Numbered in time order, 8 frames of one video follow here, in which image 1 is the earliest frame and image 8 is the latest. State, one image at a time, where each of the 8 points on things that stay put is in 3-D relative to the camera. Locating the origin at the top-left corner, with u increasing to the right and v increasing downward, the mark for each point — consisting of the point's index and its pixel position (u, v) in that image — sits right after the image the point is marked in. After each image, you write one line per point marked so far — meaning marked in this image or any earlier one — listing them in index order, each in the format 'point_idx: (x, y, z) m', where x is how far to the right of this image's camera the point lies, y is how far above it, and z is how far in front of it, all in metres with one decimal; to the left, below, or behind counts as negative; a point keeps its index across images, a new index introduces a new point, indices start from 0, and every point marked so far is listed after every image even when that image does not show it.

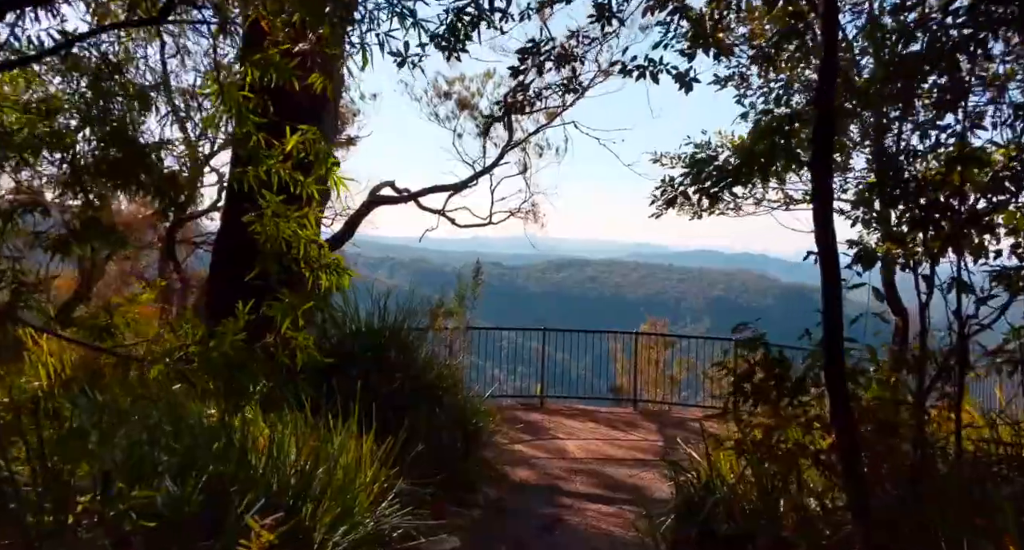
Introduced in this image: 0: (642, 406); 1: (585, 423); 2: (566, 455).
0: (+2.6, -2.7, +13.0) m
1: (+1.3, -2.6, +11.3) m
2: (+0.8, -2.5, +9.1) m
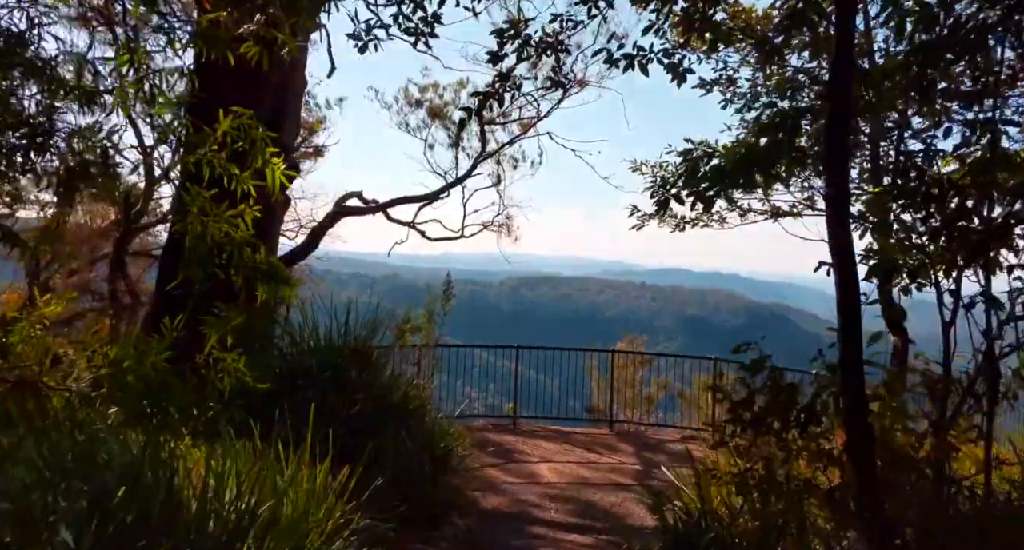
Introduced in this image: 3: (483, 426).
0: (+2.1, -3.0, +12.7) m
1: (+0.8, -2.9, +10.9) m
2: (+0.4, -2.8, +8.7) m
3: (-0.6, -2.9, +12.2) m
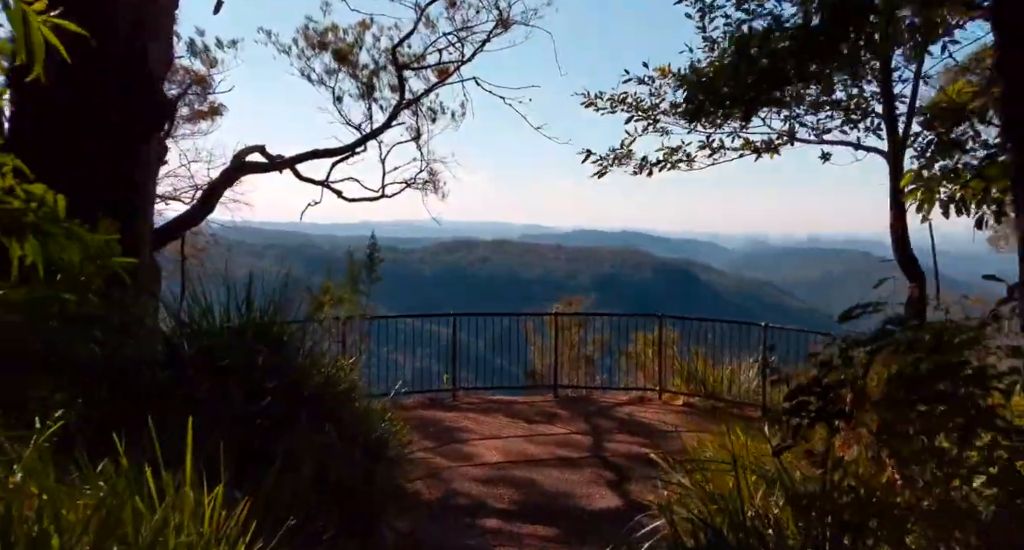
0: (+0.9, -2.2, +12.0) m
1: (-0.2, -2.2, +10.1) m
2: (-0.3, -2.2, +7.8) m
3: (-1.7, -2.2, +11.2) m
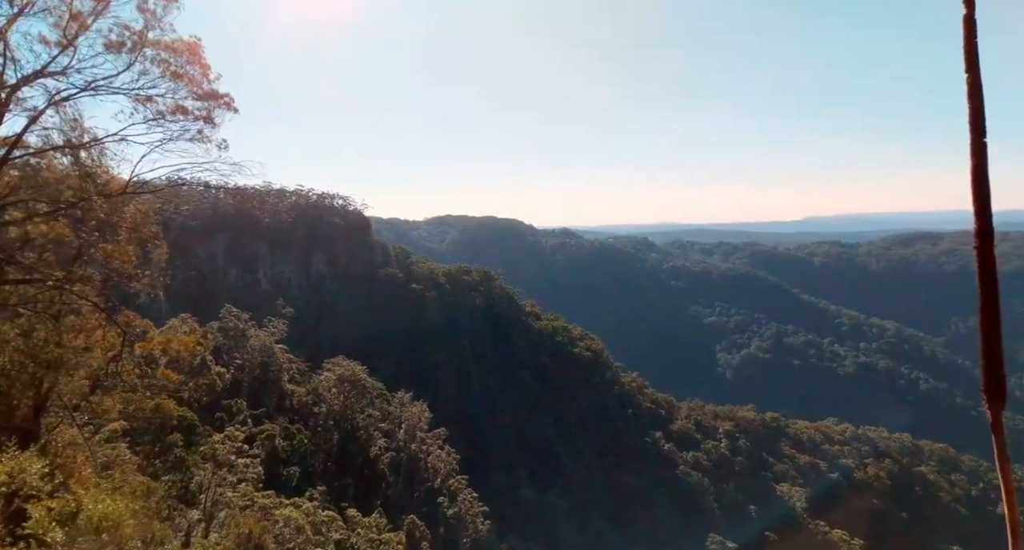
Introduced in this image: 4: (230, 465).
0: (-0.6, -2.0, +10.5) m
1: (-1.3, -2.1, +8.4) m
2: (-1.1, -2.1, +6.2) m
3: (-3.0, -2.1, +9.3) m
4: (-4.4, -3.0, +10.1) m
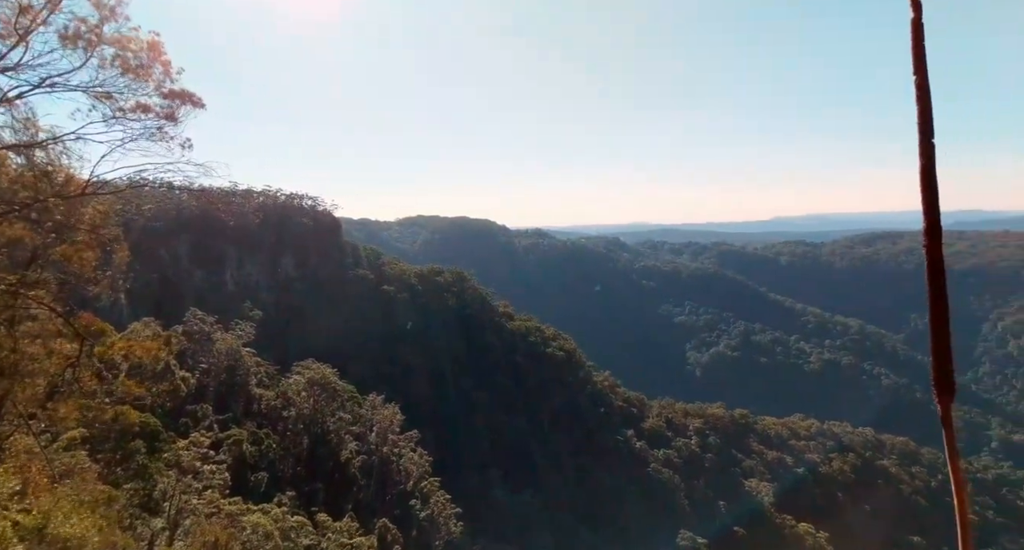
0: (-1.0, -2.0, +10.4) m
1: (-1.7, -2.1, +8.3) m
2: (-1.4, -2.1, +6.1) m
3: (-3.4, -2.1, +9.2) m
4: (-4.9, -3.0, +9.9) m
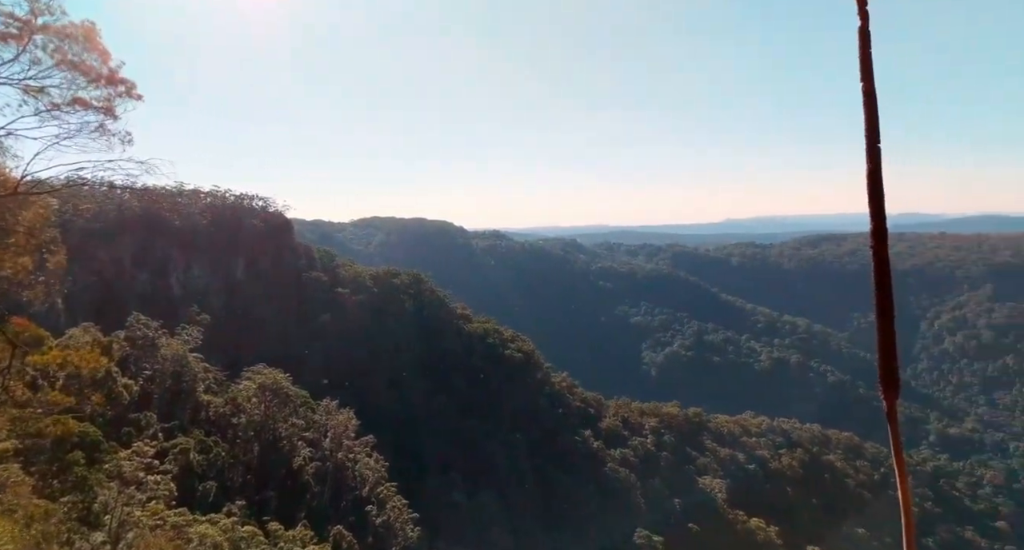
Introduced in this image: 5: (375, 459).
0: (-1.7, -2.1, +10.3) m
1: (-2.2, -2.1, +8.2) m
2: (-1.8, -2.2, +6.0) m
3: (-4.0, -2.1, +8.9) m
4: (-5.5, -3.1, +9.5) m
5: (-3.4, -4.6, +16.0) m
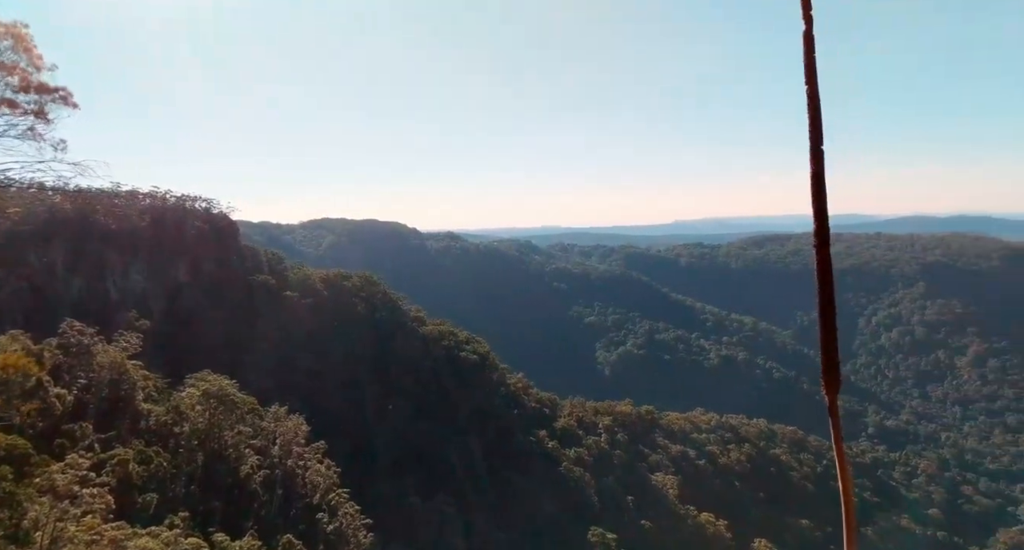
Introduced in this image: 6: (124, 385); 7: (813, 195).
0: (-2.4, -2.1, +10.1) m
1: (-2.8, -2.2, +7.9) m
2: (-2.2, -2.2, +5.8) m
3: (-4.6, -2.2, +8.6) m
4: (-6.2, -3.1, +9.1) m
5: (-4.5, -4.6, +15.6) m
6: (-7.9, -2.2, +13.1) m
7: (+1.2, +0.3, +2.7) m
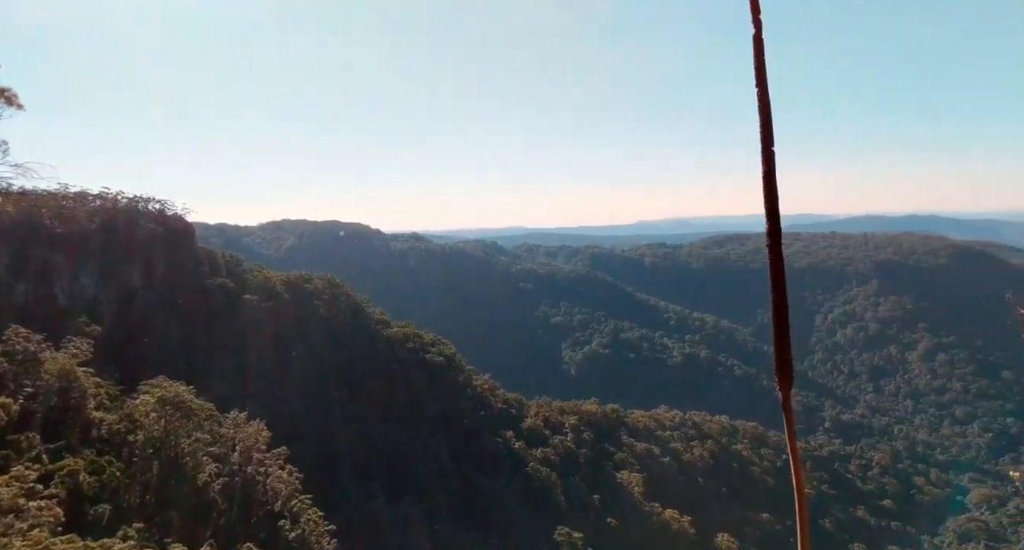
0: (-3.0, -2.1, +9.9) m
1: (-3.2, -2.2, +7.7) m
2: (-2.5, -2.2, +5.6) m
3: (-5.1, -2.2, +8.3) m
4: (-6.6, -3.2, +8.7) m
5: (-5.3, -4.7, +15.3) m
6: (-8.6, -2.3, +12.6) m
7: (+1.1, +0.3, +2.7) m
